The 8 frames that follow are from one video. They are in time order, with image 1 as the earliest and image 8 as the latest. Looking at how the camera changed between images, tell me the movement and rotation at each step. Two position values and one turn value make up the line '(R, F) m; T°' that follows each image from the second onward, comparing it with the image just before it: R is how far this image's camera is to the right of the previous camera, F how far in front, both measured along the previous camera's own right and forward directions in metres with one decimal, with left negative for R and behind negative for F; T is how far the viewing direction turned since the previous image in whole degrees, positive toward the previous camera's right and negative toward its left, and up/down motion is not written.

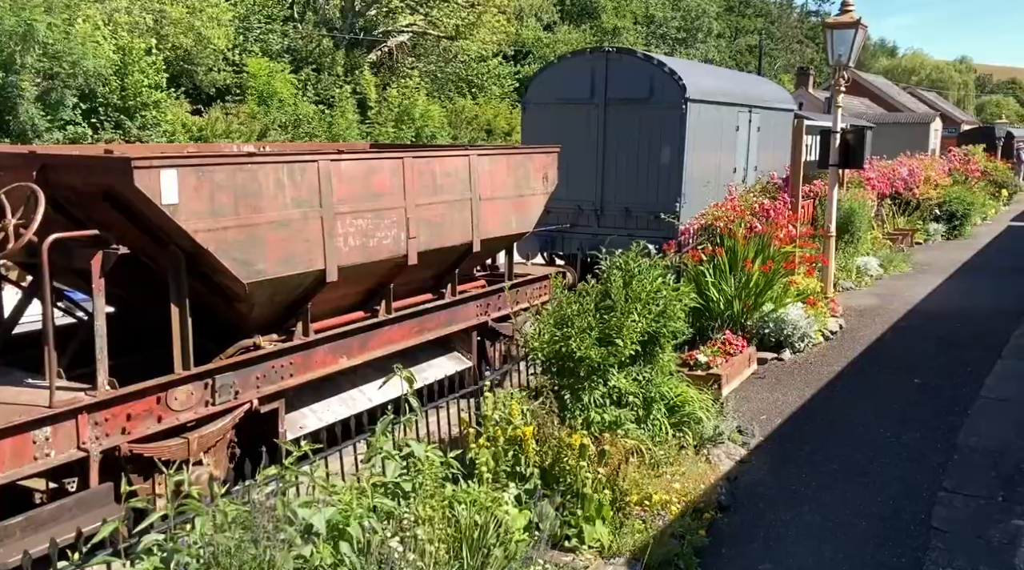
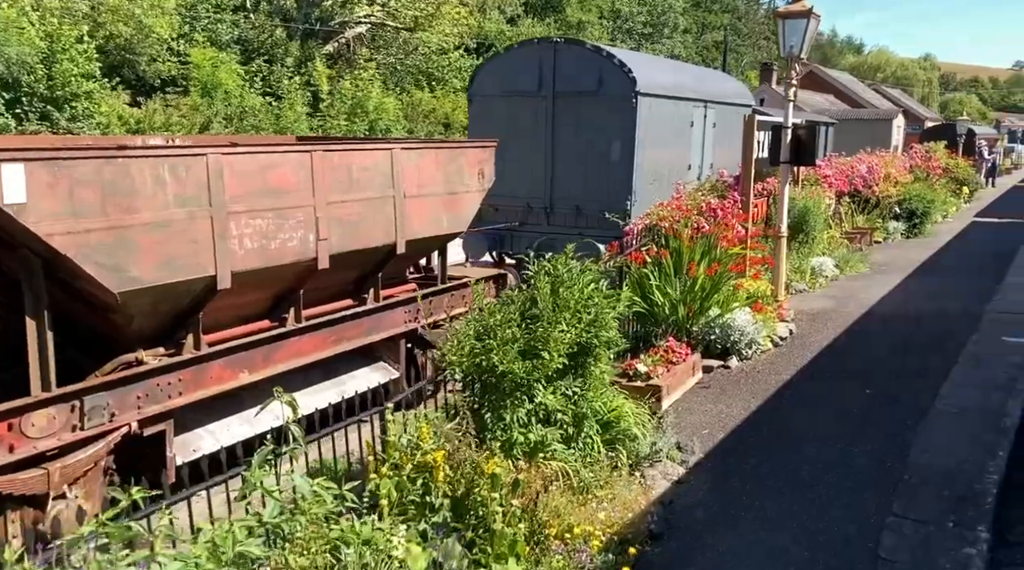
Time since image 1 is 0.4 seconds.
(+0.3, +0.5) m; +2°
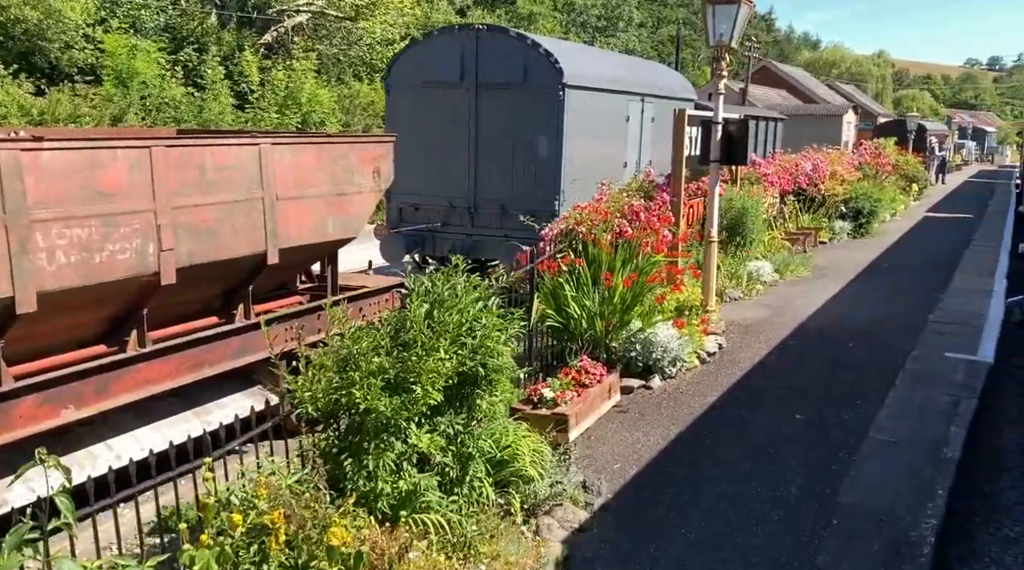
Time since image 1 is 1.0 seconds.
(+0.5, +0.8) m; +2°
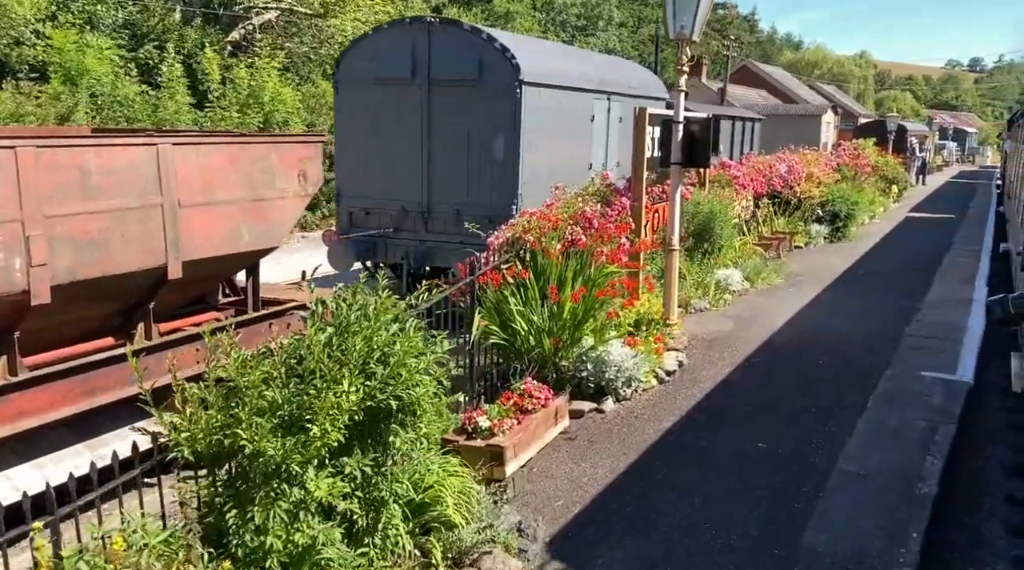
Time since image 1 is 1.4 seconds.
(+0.3, +0.6) m; +1°
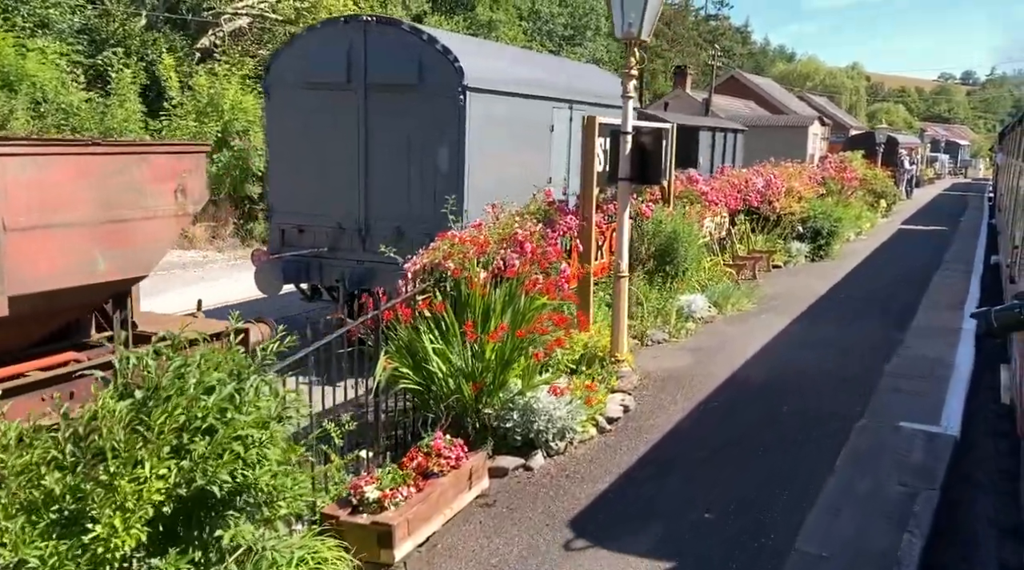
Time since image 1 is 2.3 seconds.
(+0.5, +0.9) m; 0°
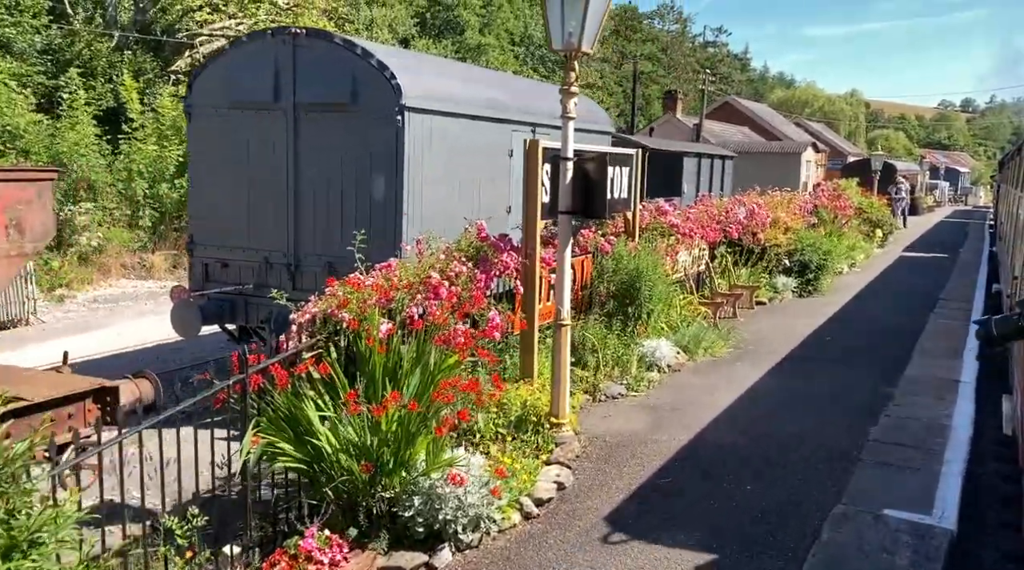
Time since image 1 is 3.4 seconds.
(+0.5, +1.0) m; 0°
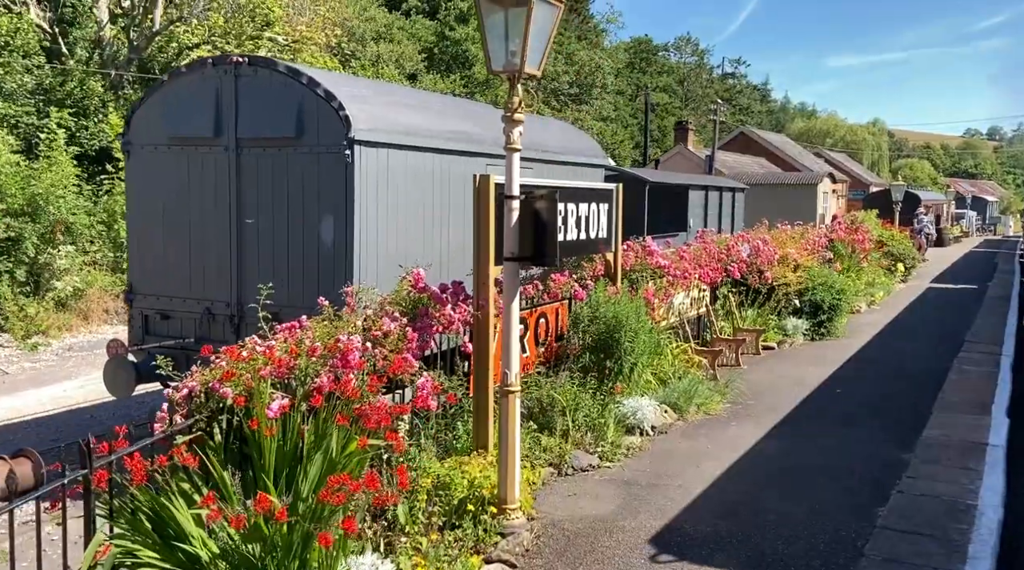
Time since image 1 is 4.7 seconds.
(+0.5, +0.9) m; -2°
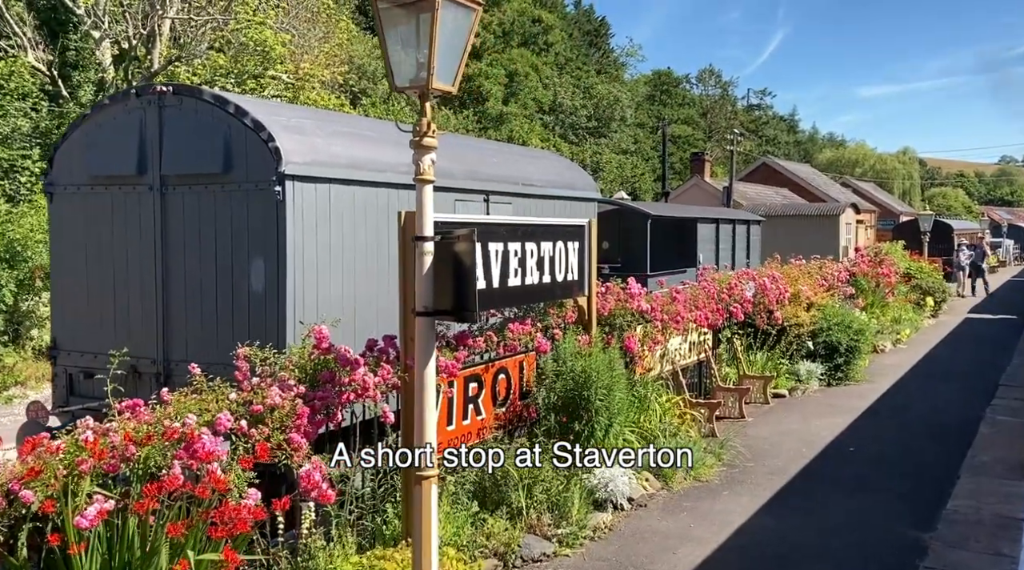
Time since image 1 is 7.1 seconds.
(+0.6, +0.9) m; -2°
